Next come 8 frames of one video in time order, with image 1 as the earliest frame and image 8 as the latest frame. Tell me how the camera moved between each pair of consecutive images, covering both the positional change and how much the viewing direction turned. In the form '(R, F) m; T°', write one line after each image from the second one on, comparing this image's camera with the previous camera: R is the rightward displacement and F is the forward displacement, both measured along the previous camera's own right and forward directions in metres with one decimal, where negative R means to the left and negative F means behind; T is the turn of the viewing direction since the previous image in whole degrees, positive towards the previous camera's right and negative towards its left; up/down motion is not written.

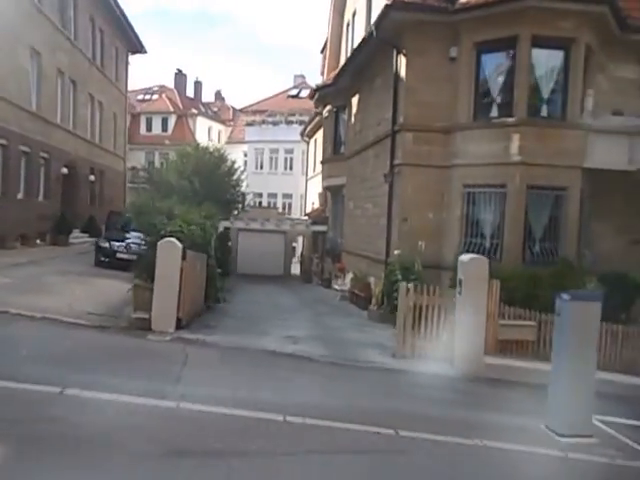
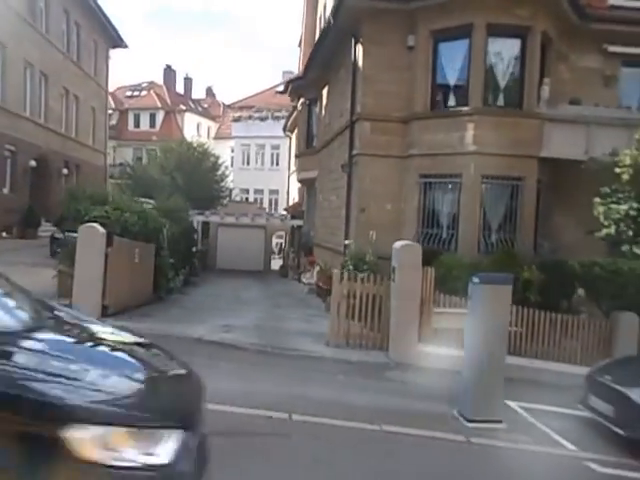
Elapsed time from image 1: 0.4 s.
(+1.3, +0.2) m; 0°
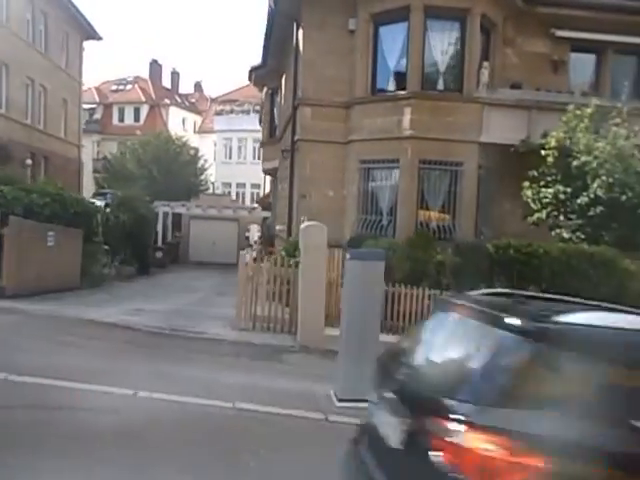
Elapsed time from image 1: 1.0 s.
(+1.8, +0.2) m; 0°
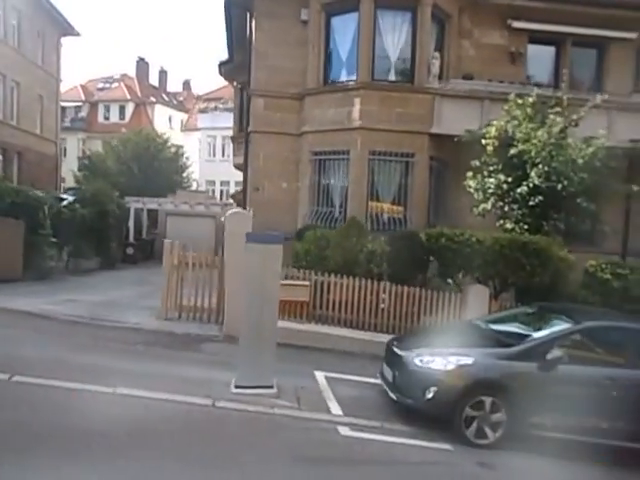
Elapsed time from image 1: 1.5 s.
(+1.3, +0.2) m; 0°
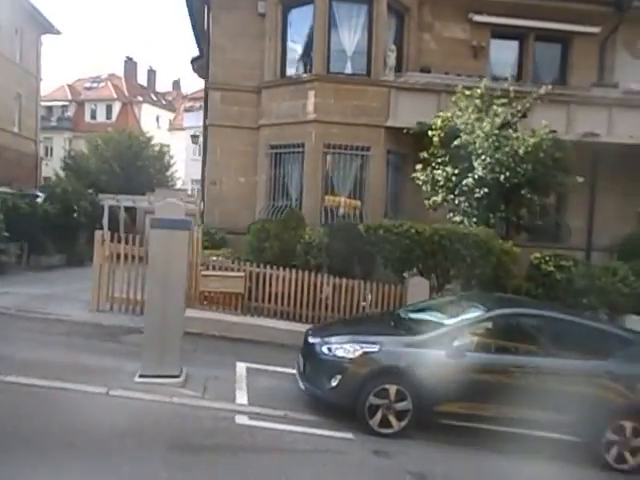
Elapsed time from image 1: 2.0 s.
(+1.2, +0.1) m; 0°
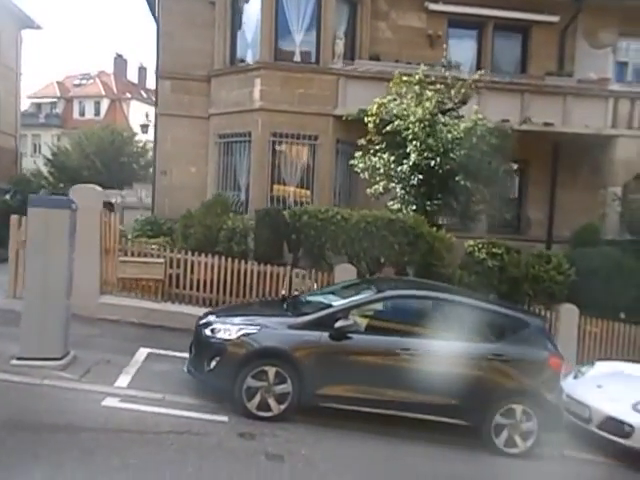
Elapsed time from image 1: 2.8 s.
(+1.5, +0.2) m; 0°
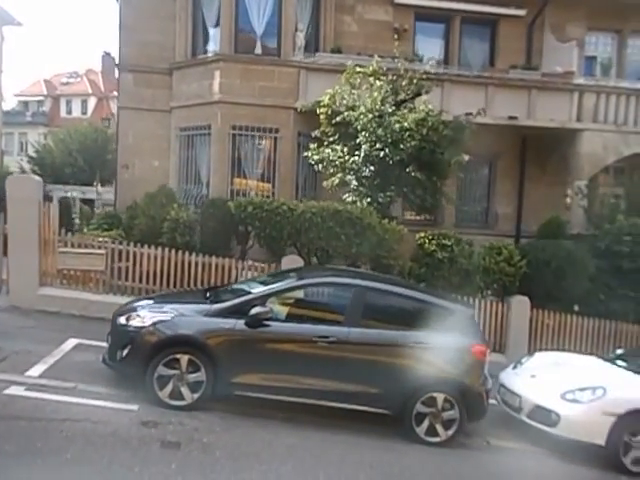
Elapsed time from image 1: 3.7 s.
(+1.0, +0.1) m; 0°
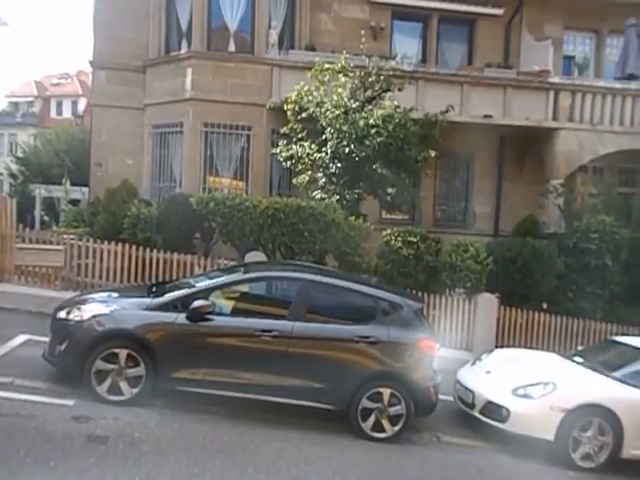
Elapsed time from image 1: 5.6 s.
(+0.6, +0.1) m; 0°
